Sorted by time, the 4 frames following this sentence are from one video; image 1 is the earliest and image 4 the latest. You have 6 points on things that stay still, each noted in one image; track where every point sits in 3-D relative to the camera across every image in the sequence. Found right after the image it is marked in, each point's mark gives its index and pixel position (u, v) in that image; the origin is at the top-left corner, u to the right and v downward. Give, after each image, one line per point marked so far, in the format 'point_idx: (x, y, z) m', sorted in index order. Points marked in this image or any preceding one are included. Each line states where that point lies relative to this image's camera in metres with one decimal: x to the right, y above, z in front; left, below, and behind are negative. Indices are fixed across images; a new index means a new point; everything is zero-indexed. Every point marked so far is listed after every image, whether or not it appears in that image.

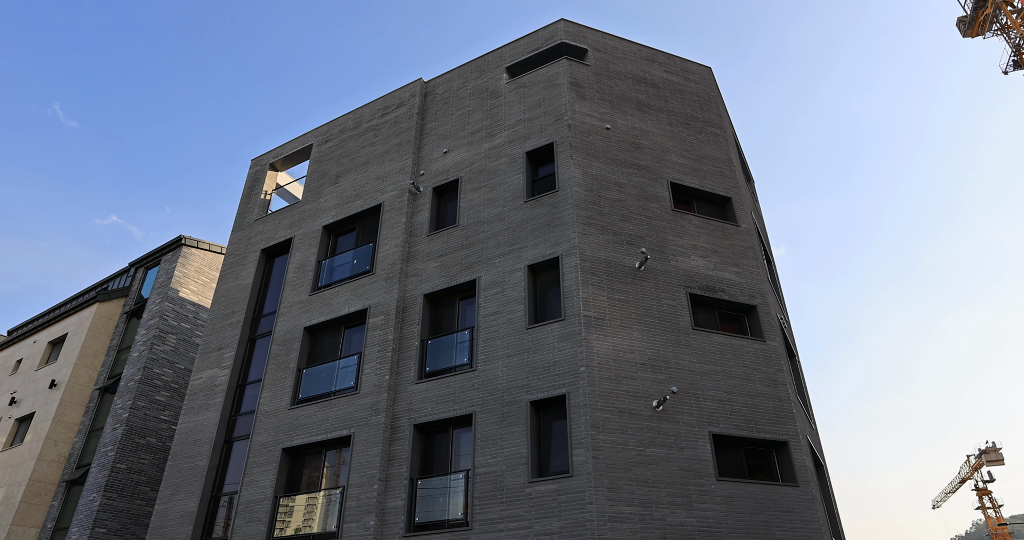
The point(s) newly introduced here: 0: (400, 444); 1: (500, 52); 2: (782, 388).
0: (-2.3, -3.6, +14.1) m
1: (-0.4, +6.0, +18.9) m
2: (+5.7, -2.5, +14.3) m
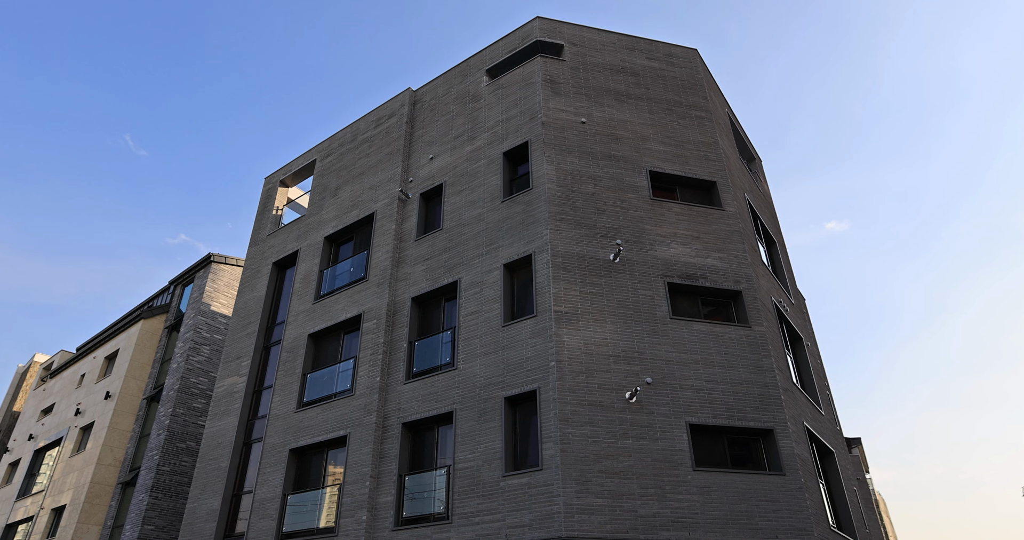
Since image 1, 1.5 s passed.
0: (-2.6, -3.7, +14.8) m
1: (-0.9, +6.0, +19.3) m
2: (+5.3, -2.1, +14.1) m
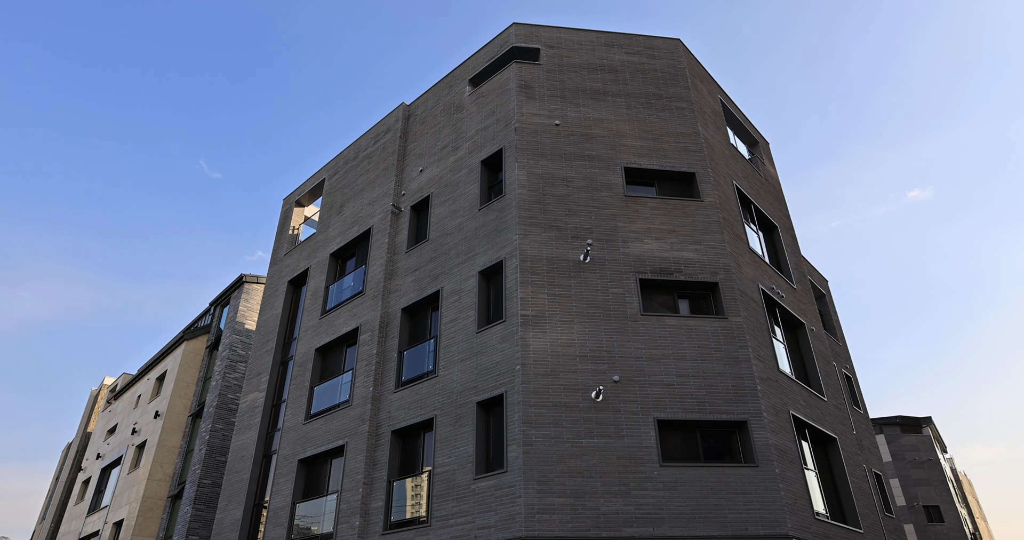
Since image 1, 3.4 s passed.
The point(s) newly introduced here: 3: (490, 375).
0: (-2.9, -4.0, +15.4) m
1: (-1.4, +5.8, +19.7) m
2: (+4.7, -1.9, +13.9) m
3: (-0.4, -2.1, +13.9) m
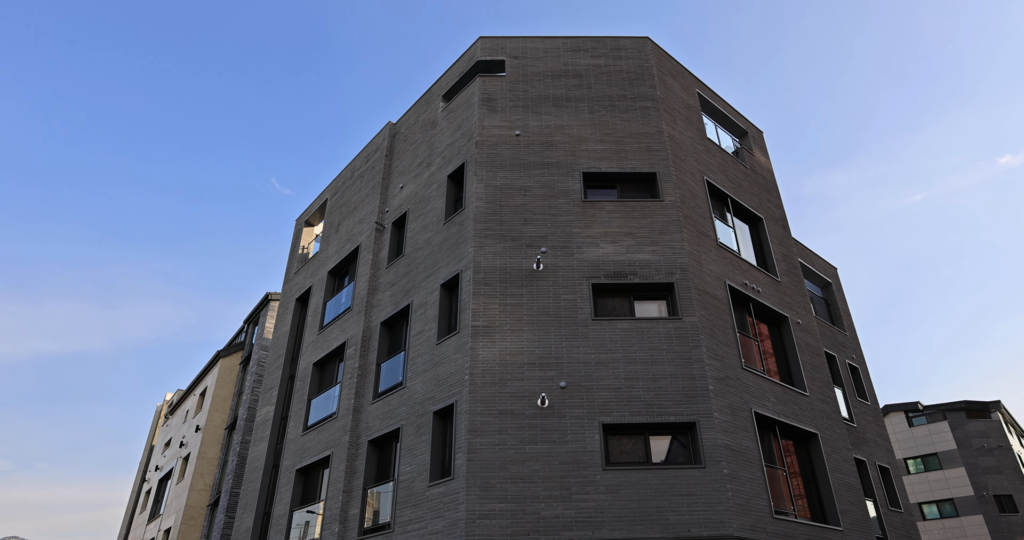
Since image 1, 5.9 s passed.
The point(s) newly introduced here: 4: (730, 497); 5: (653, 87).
0: (-3.6, -4.5, +16.2) m
1: (-2.1, +5.5, +20.2) m
2: (+3.7, -1.9, +13.9) m
3: (-1.4, -2.4, +14.4) m
4: (+4.0, -4.2, +12.5) m
5: (+3.7, +4.8, +18.1) m
